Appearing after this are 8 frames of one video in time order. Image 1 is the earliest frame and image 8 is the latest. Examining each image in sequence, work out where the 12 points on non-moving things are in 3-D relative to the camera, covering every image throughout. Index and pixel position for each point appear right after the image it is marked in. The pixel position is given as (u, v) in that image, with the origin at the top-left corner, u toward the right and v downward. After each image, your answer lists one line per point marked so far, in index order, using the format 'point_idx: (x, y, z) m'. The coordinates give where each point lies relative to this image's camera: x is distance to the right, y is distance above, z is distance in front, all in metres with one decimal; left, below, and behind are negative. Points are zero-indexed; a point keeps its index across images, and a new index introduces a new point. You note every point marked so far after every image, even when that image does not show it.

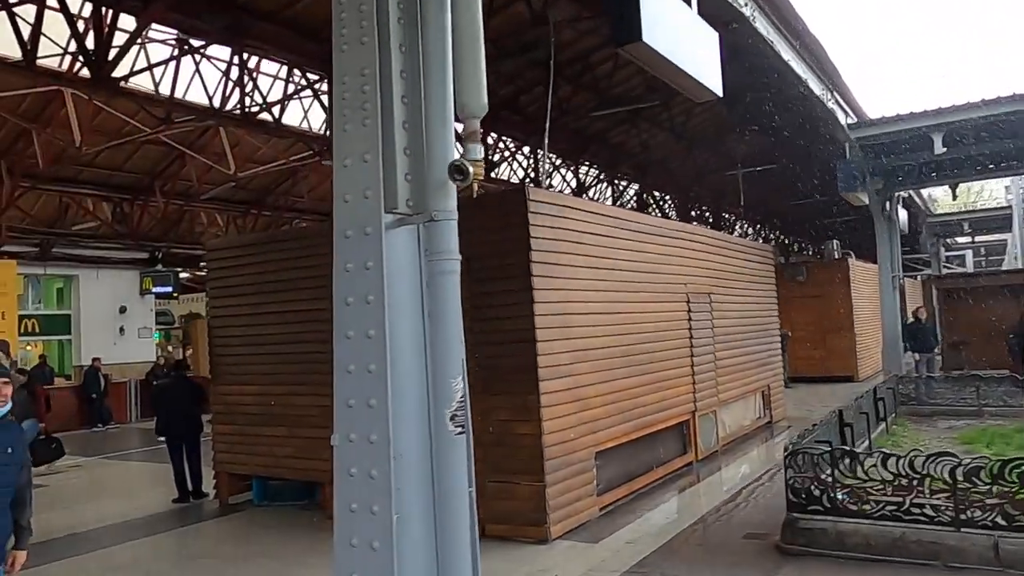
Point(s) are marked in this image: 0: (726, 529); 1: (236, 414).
0: (+1.8, -2.1, +6.4) m
1: (-3.0, -1.4, +8.2) m
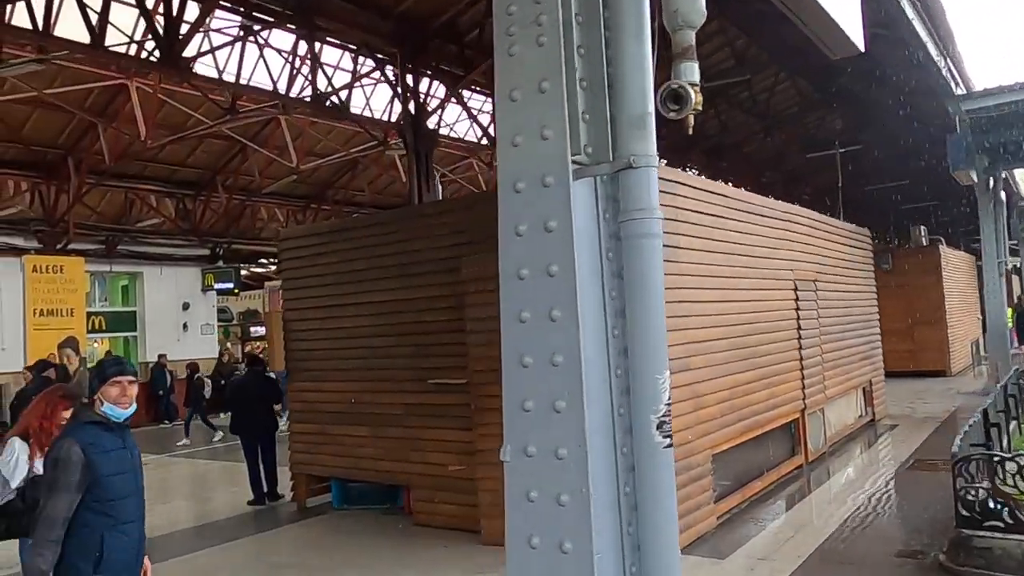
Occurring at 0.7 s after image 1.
0: (+2.7, -1.9, +5.7) m
1: (-2.0, -1.3, +7.8) m
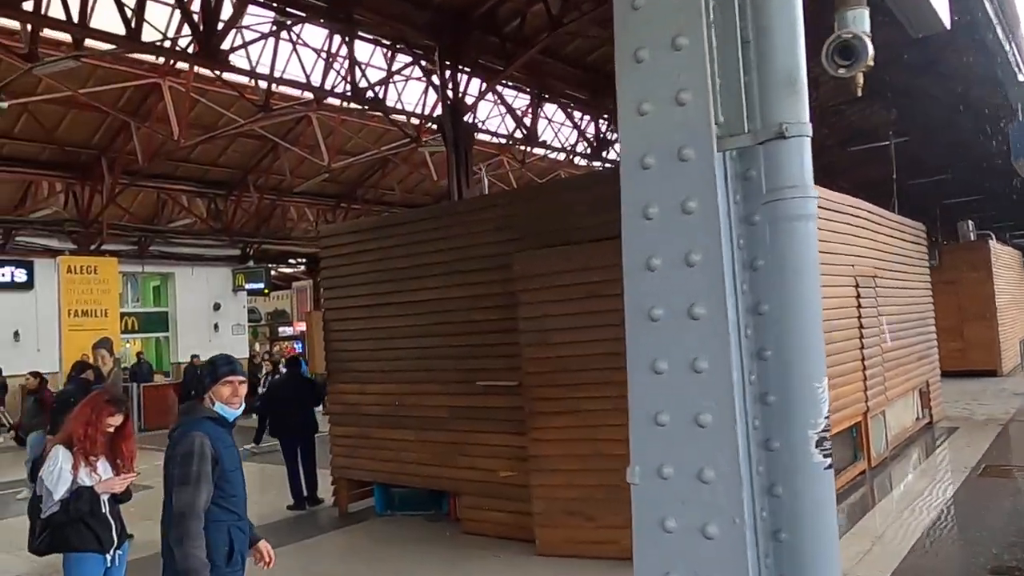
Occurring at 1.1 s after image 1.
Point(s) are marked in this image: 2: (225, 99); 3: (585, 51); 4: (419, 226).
0: (+3.1, -1.9, +5.3) m
1: (-1.5, -1.3, +7.5) m
2: (-5.8, +3.9, +15.3) m
3: (+1.1, +3.5, +11.2) m
4: (-0.8, +0.6, +7.0) m
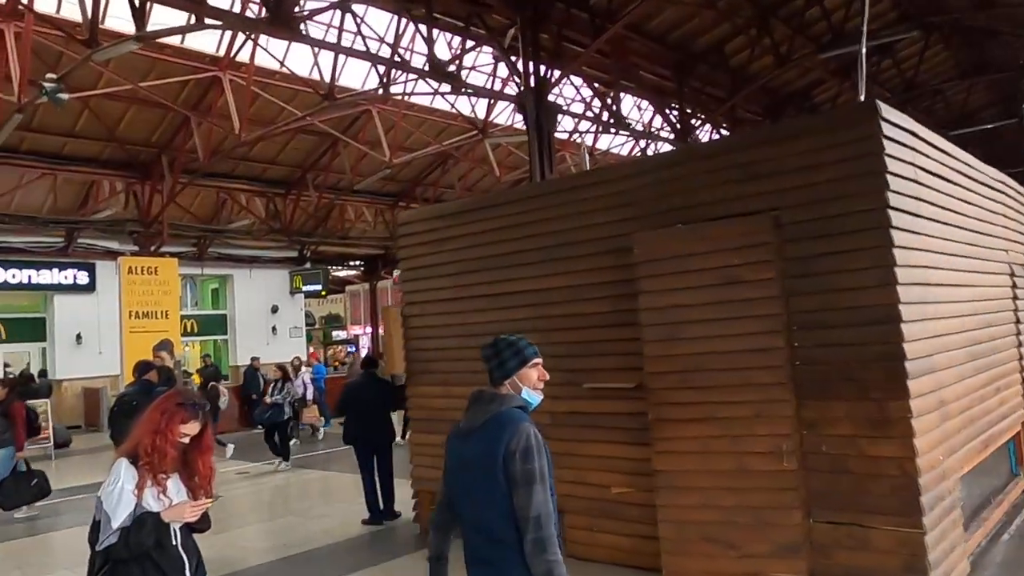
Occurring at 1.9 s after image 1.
0: (+3.8, -1.8, +4.2) m
1: (-0.6, -1.2, +6.8) m
2: (-4.4, +3.9, +14.9) m
3: (+2.2, +3.6, +10.3) m
4: (0.0, +0.7, +6.2) m
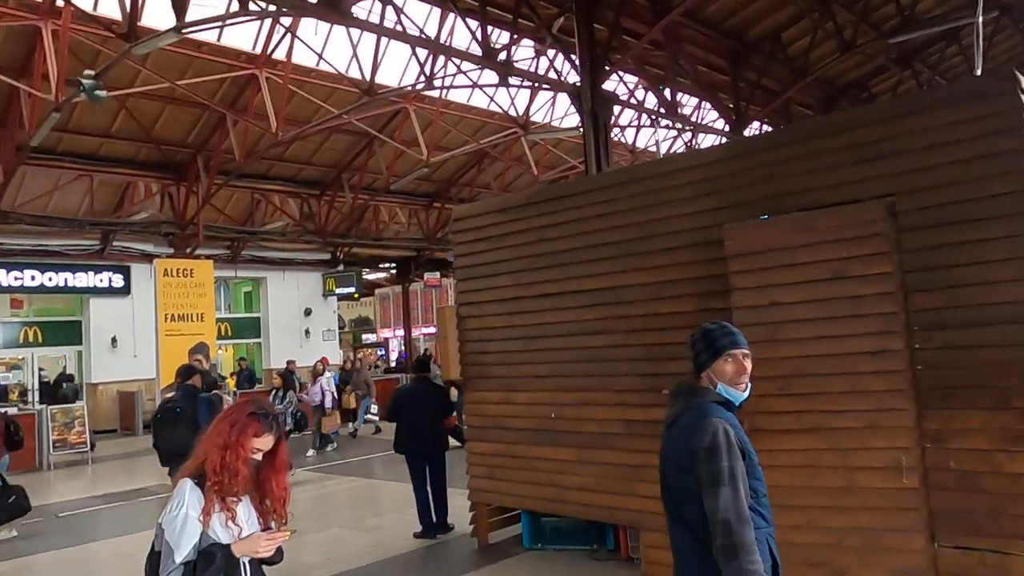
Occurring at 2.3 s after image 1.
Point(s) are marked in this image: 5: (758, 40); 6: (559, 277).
0: (+4.3, -1.7, +3.7) m
1: (-0.1, -1.2, +6.3) m
2: (-3.6, +3.8, +14.6) m
3: (+2.8, +3.6, +9.7) m
4: (+0.6, +0.7, +5.8) m
5: (+3.5, +3.5, +10.7) m
6: (+0.4, +0.1, +6.0) m
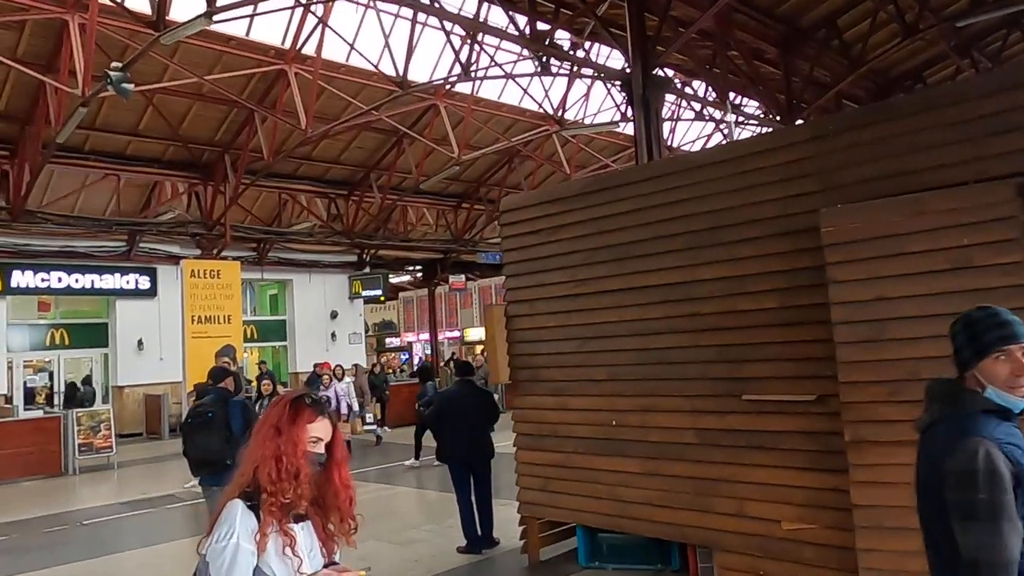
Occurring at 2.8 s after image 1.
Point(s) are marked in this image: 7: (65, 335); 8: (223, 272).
0: (+4.7, -1.7, +3.0) m
1: (+0.3, -1.2, +5.8) m
2: (-3.0, +3.8, +14.2) m
3: (+3.3, +3.6, +9.2) m
4: (+1.0, +0.7, +5.3) m
5: (+4.0, +3.5, +10.1) m
6: (+0.8, +0.1, +5.5) m
7: (-10.9, -1.1, +18.5) m
8: (-6.1, +0.3, +15.9) m
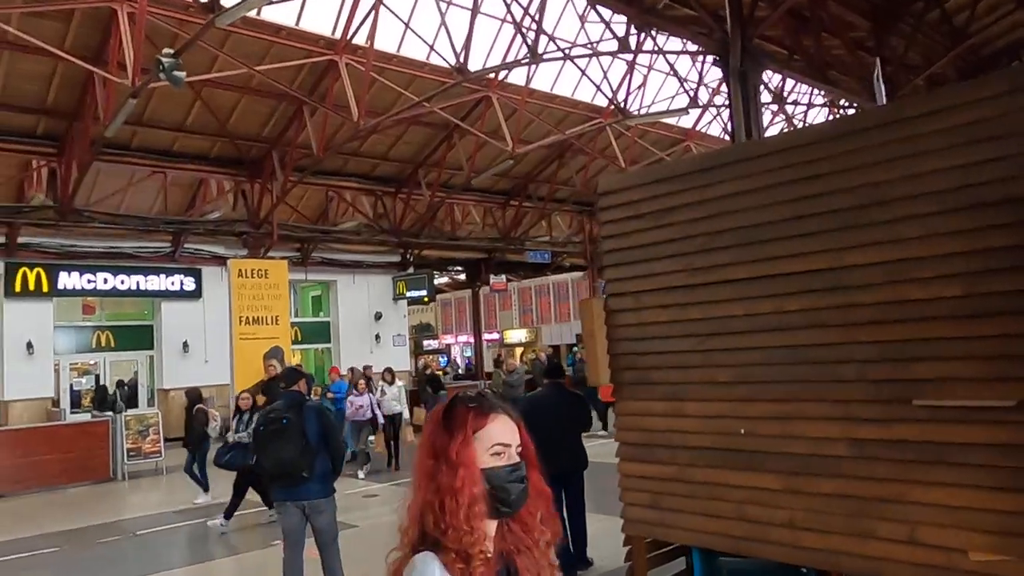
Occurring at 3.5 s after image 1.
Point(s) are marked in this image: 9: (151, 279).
0: (+5.3, -1.6, +2.2) m
1: (+1.1, -1.1, +5.2) m
2: (-2.0, +3.8, +13.7) m
3: (+4.2, +3.6, +8.4) m
4: (+1.7, +0.8, +4.6) m
5: (+4.9, +3.6, +9.3) m
6: (+1.5, +0.2, +4.8) m
7: (-9.7, -1.2, +18.3) m
8: (-4.9, +0.3, +15.4) m
9: (-8.3, +0.2, +17.5) m
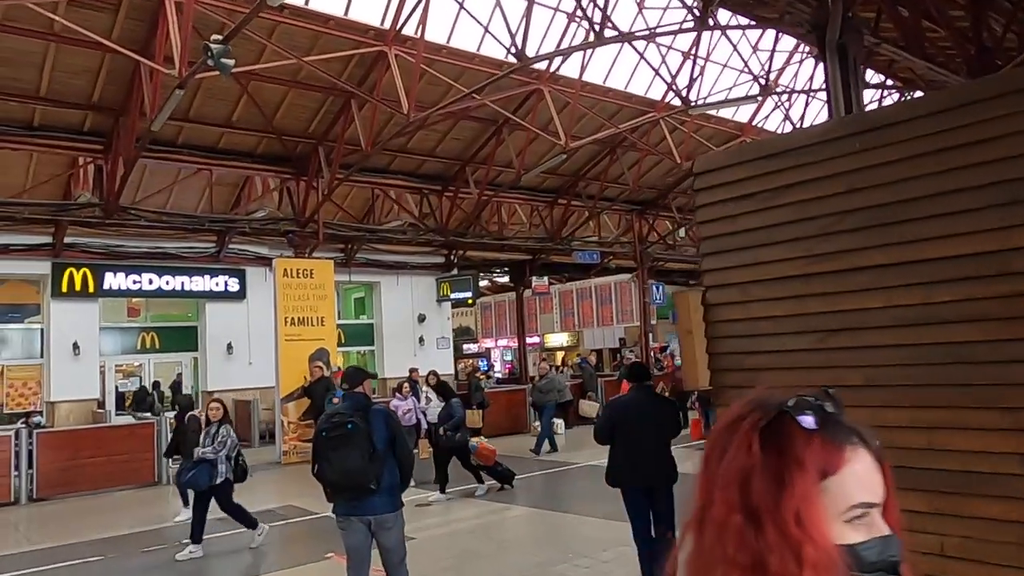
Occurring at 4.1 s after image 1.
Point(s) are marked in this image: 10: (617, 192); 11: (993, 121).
0: (+5.7, -1.5, +1.3) m
1: (+1.6, -1.0, +4.5) m
2: (-1.0, +3.8, +13.2) m
3: (+4.9, +3.7, +7.7) m
4: (+2.2, +0.8, +3.9) m
5: (+5.6, +3.6, +8.5) m
6: (+2.0, +0.3, +4.1) m
7: (-8.5, -1.2, +18.1) m
8: (-3.9, +0.3, +15.1) m
9: (-7.2, +0.2, +17.3) m
10: (+2.7, +2.4, +19.5) m
11: (+2.5, +0.8, +3.5) m
